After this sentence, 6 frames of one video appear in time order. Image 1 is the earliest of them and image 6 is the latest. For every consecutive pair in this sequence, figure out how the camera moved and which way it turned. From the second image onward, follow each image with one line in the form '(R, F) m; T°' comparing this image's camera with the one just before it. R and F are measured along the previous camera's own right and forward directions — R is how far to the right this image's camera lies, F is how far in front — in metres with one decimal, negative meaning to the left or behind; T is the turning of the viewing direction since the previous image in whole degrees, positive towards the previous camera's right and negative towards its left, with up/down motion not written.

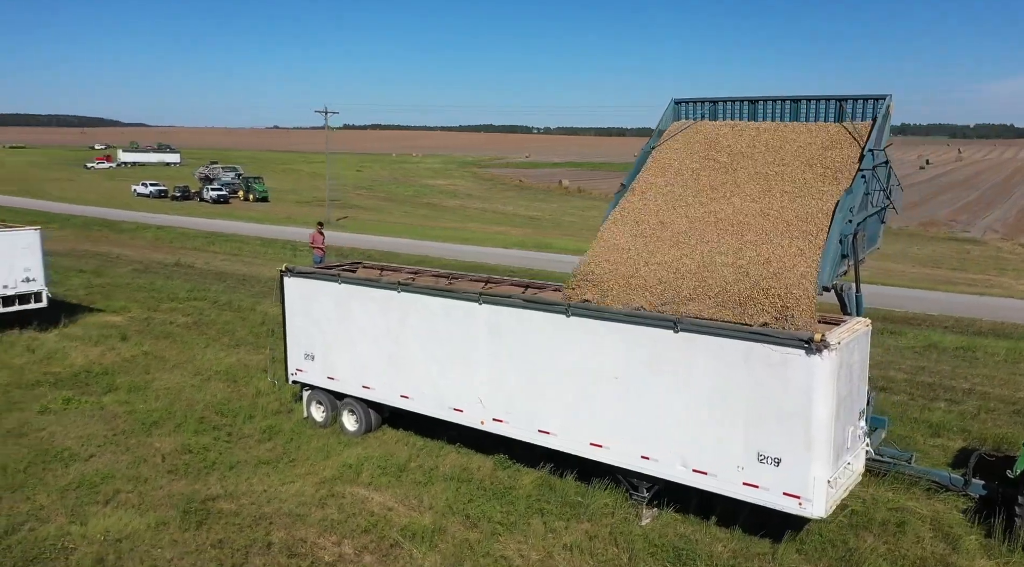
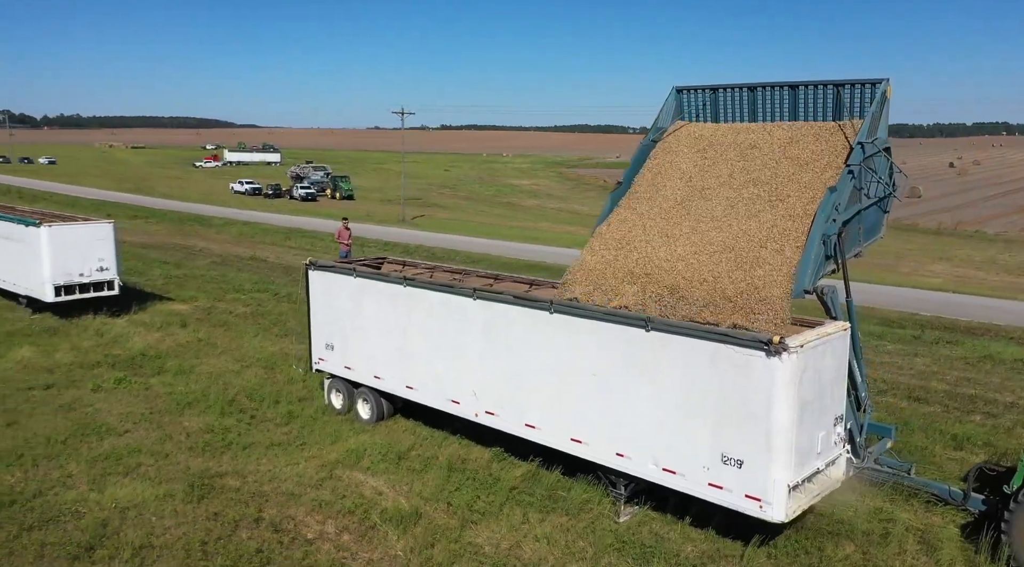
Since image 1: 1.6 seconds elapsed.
(+1.2, -0.2) m; -7°
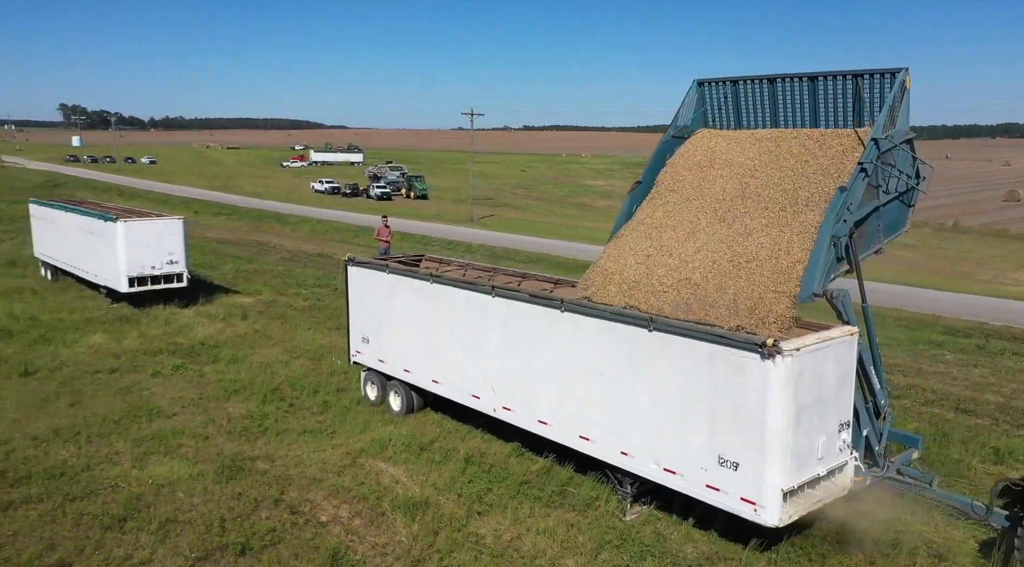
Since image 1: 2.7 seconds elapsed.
(+0.8, -0.1) m; -6°
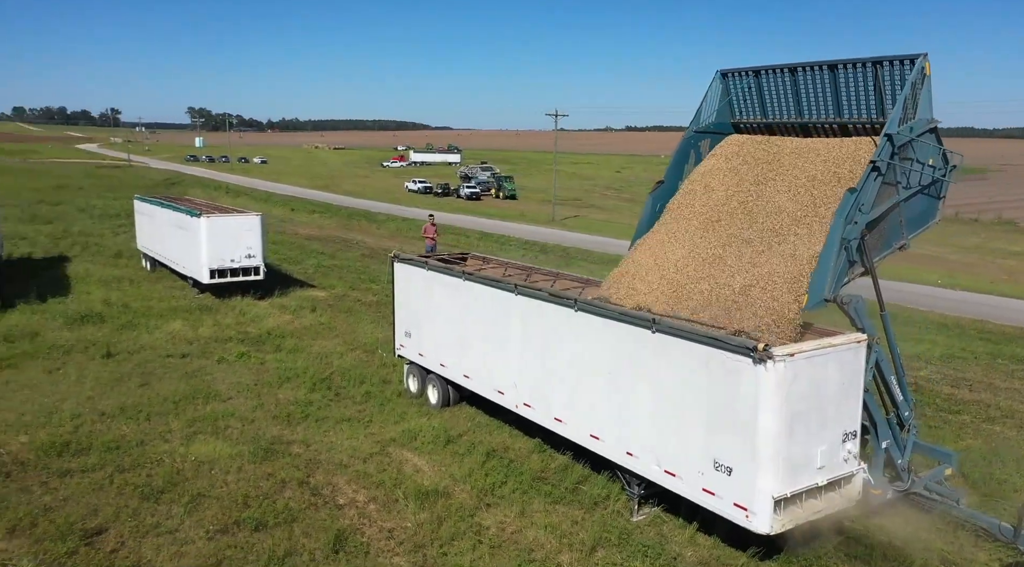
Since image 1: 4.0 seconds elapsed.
(+1.0, -0.1) m; -7°
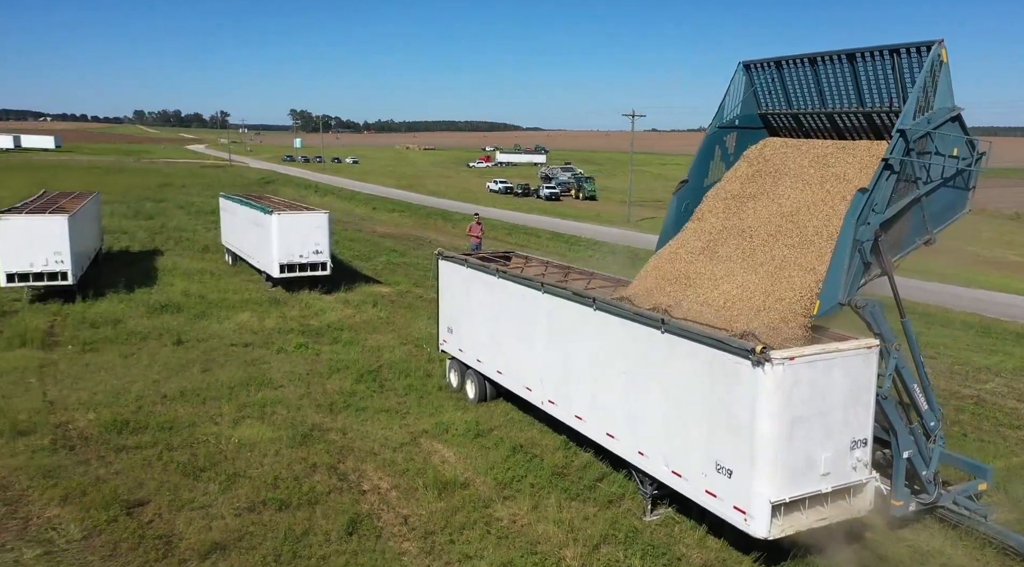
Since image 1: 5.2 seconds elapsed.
(+0.8, -0.1) m; -6°
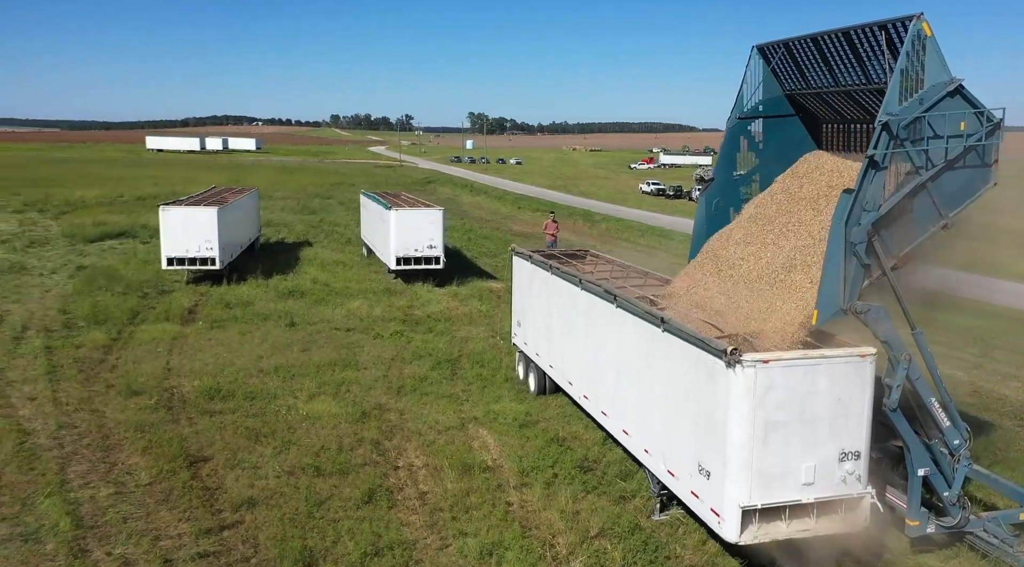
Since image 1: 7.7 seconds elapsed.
(+1.7, -0.1) m; -12°
